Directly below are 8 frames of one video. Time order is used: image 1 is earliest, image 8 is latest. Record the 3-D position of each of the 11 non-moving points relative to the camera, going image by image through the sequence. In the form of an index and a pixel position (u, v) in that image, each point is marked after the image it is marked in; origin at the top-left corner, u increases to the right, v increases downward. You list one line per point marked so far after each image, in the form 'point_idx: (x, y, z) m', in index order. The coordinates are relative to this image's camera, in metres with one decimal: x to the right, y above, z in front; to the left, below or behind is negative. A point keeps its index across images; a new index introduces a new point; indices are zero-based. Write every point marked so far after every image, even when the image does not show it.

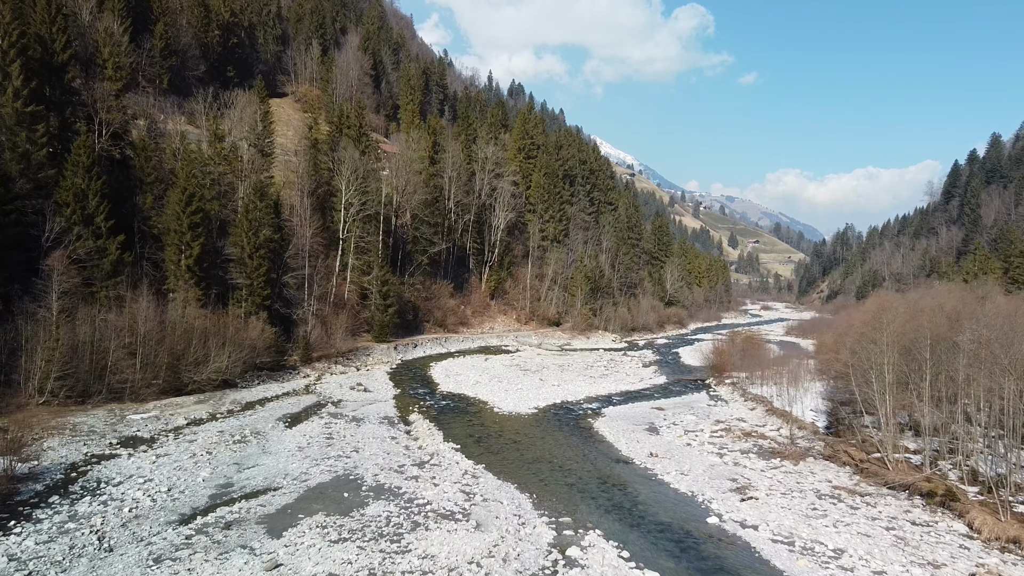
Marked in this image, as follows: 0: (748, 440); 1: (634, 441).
0: (+5.8, -3.7, +19.4) m
1: (+2.9, -3.7, +19.1) m
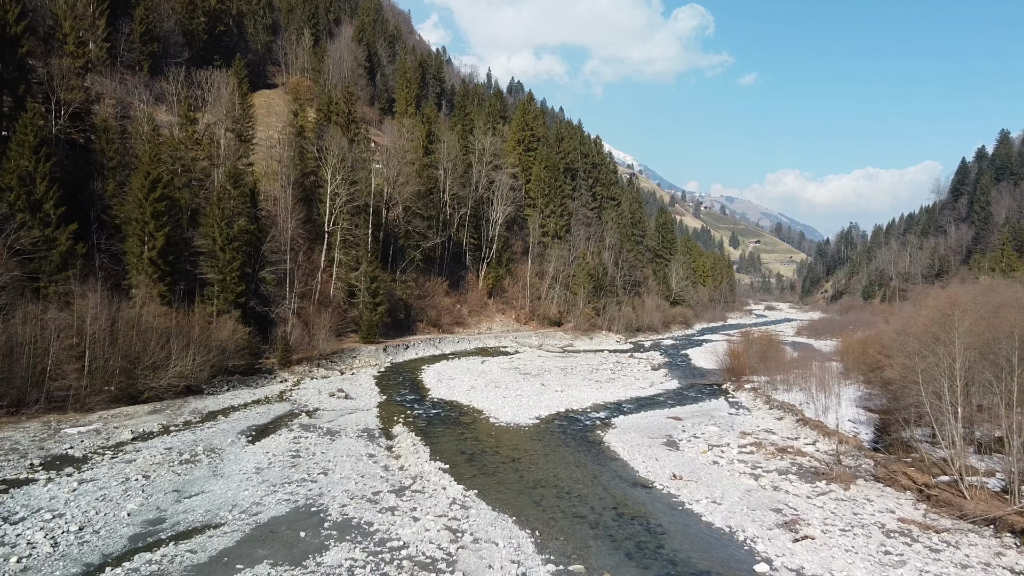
0: (+5.7, -3.6, +16.8) m
1: (+2.9, -3.5, +16.4) m
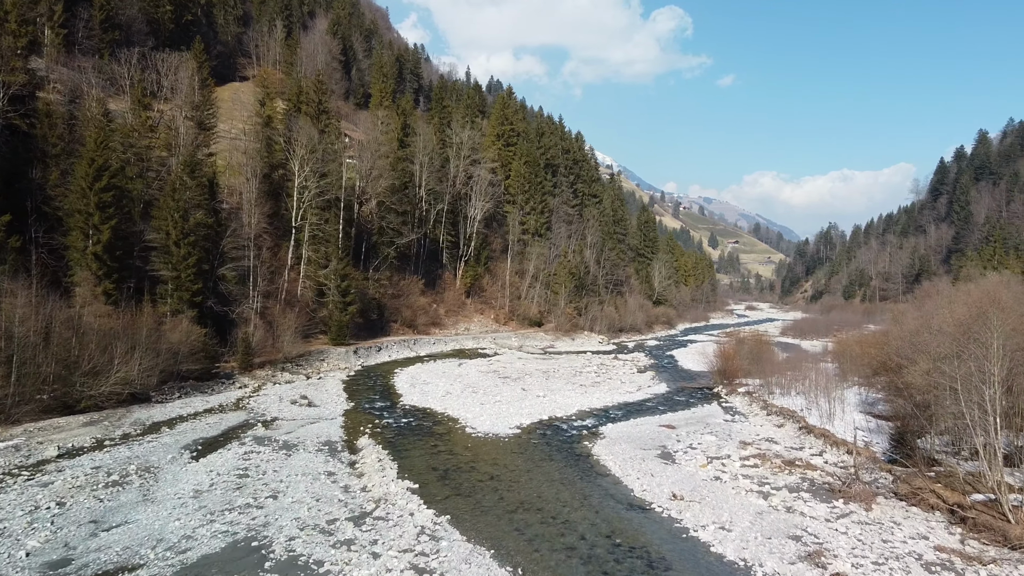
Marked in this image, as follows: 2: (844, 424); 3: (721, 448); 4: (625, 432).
0: (+5.3, -3.5, +15.1) m
1: (+2.5, -3.4, +14.7) m
2: (+8.1, -3.3, +19.6) m
3: (+4.6, -3.5, +17.4) m
4: (+2.7, -3.4, +18.8) m
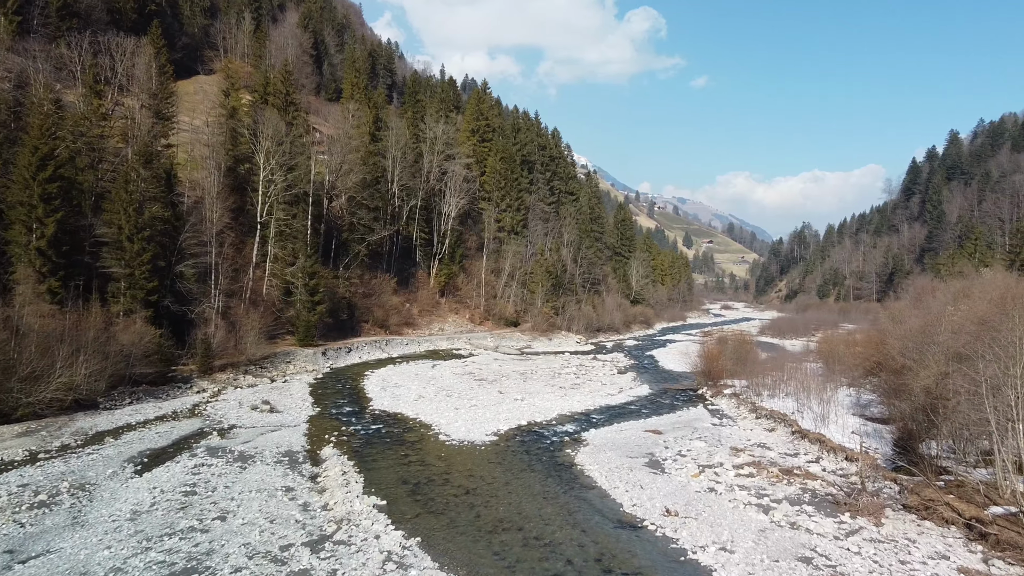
0: (+4.9, -3.4, +14.0) m
1: (+2.1, -3.4, +13.5) m
2: (+7.6, -3.2, +18.6) m
3: (+4.1, -3.4, +16.3) m
4: (+2.2, -3.3, +17.6) m
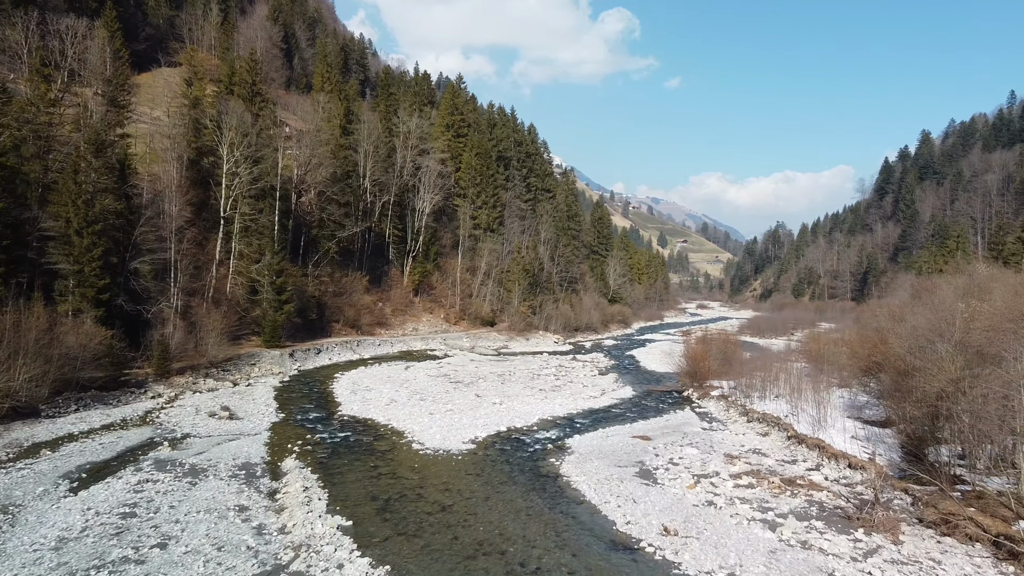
0: (+4.6, -3.3, +13.0) m
1: (+1.8, -3.3, +12.4) m
2: (+7.1, -3.2, +17.6) m
3: (+3.7, -3.3, +15.2) m
4: (+1.7, -3.2, +16.4) m
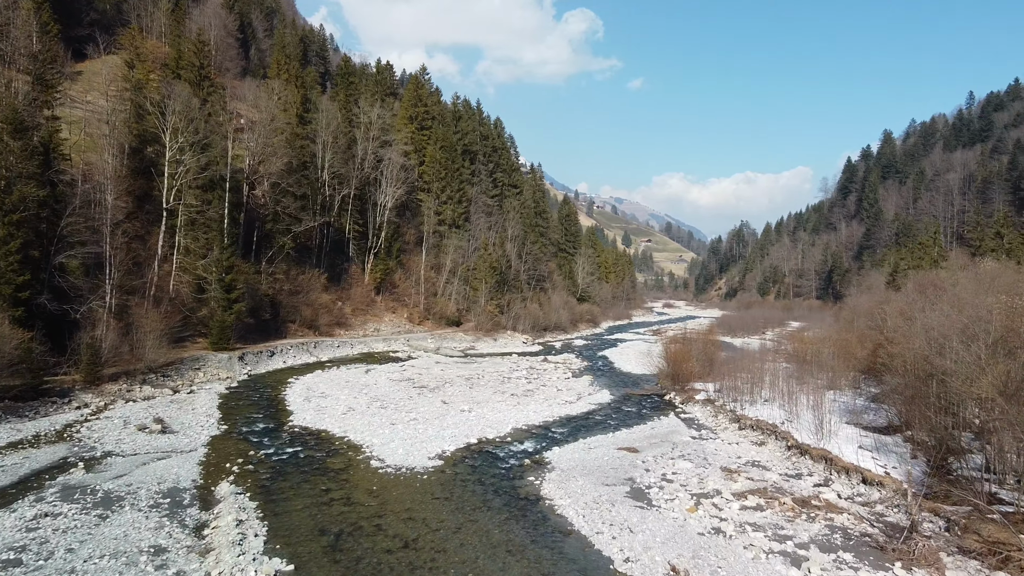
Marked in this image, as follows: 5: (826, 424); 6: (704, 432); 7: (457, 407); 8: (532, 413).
0: (+4.2, -3.2, +11.3) m
1: (+1.5, -3.2, +10.6) m
2: (+6.6, -3.1, +16.0) m
3: (+3.2, -3.2, +13.5) m
4: (+1.2, -3.1, +14.6) m
5: (+6.7, -2.9, +16.9) m
6: (+4.3, -3.2, +18.1) m
7: (-1.4, -3.0, +19.9) m
8: (+0.5, -3.1, +20.0) m
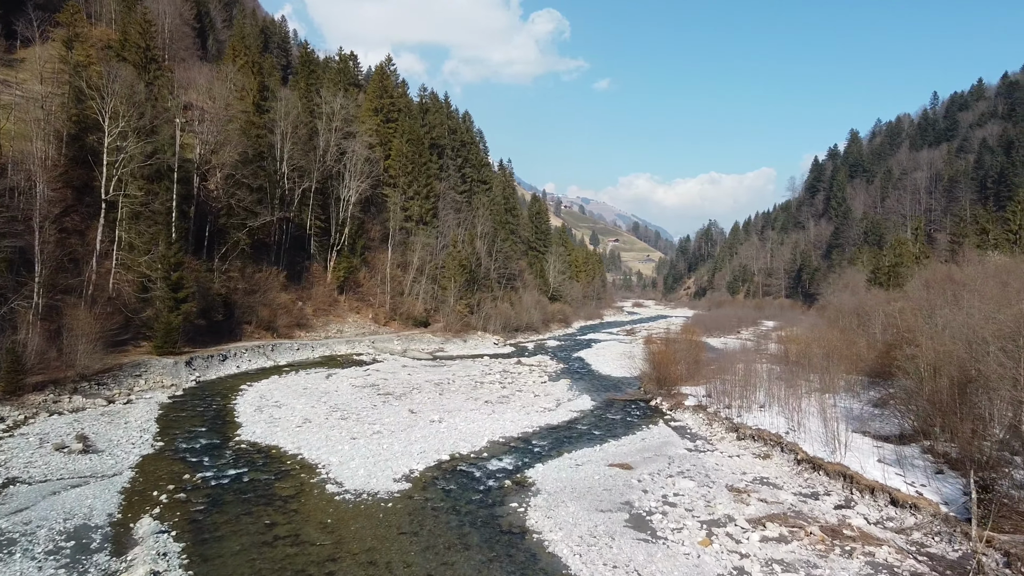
0: (+4.0, -3.1, +9.6) m
1: (+1.3, -3.1, +8.8) m
2: (+6.1, -3.0, +14.4) m
3: (+2.9, -3.2, +11.7) m
4: (+0.9, -3.1, +12.8) m
5: (+6.2, -2.8, +15.4) m
6: (+3.9, -3.2, +16.4) m
7: (-1.9, -2.9, +18.0) m
8: (-0.1, -3.0, +18.2) m
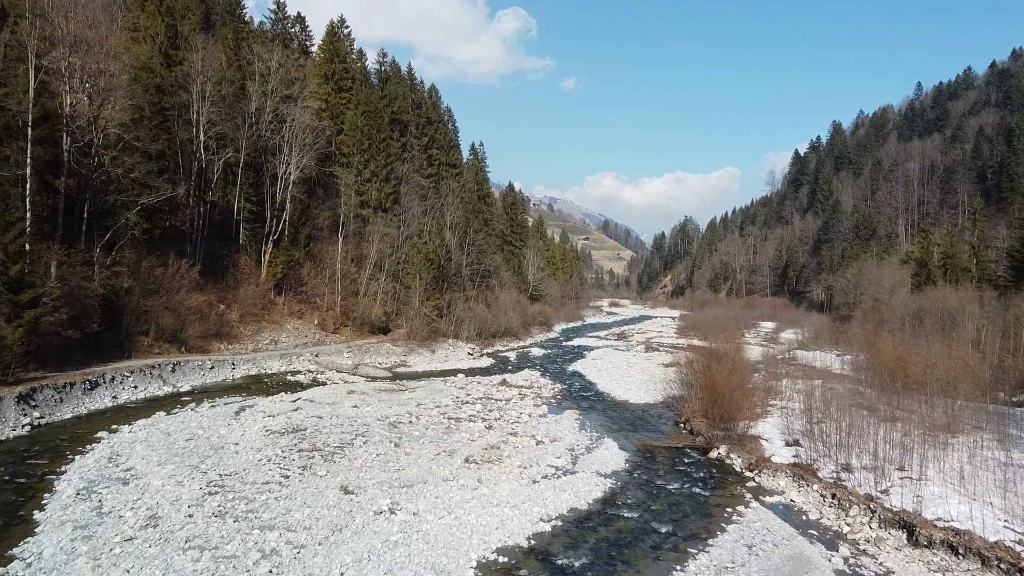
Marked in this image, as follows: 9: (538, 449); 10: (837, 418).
0: (+4.4, -3.1, +2.5) m
1: (+1.7, -3.0, +1.6) m
2: (+6.3, -2.9, +7.4) m
3: (+3.2, -3.1, +4.6) m
4: (+1.1, -3.0, +5.6) m
5: (+6.3, -2.7, +8.3) m
6: (+3.9, -3.1, +9.3) m
7: (-1.9, -2.8, +10.6) m
8: (0.0, -3.0, +10.9) m
9: (+0.5, -3.0, +14.8) m
10: (+5.8, -2.3, +14.4) m
